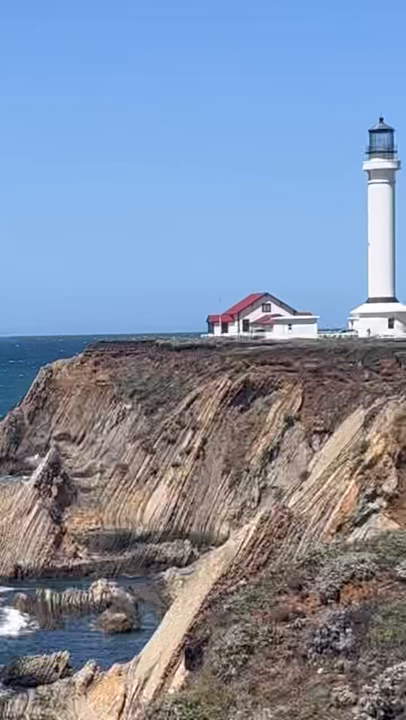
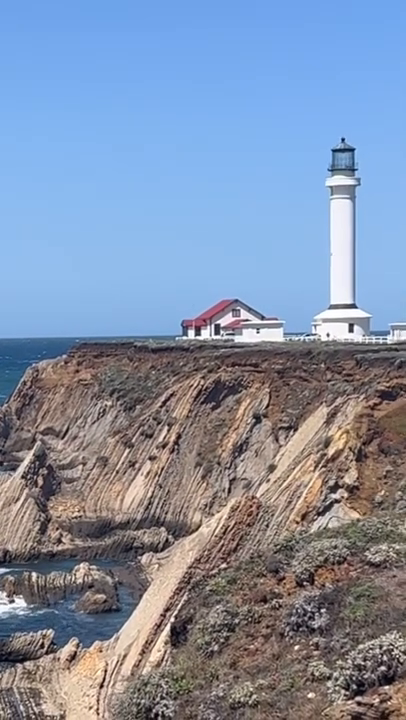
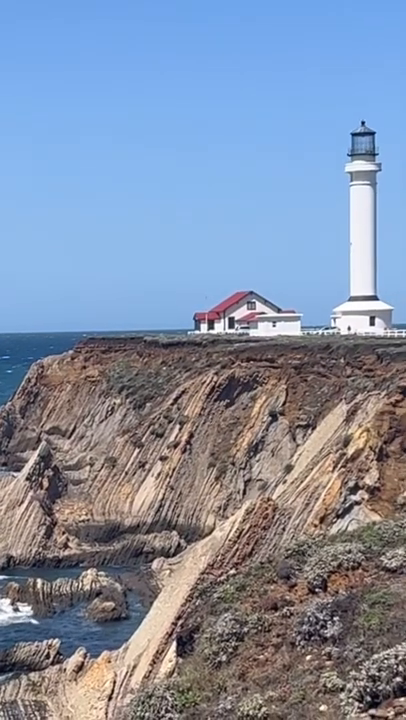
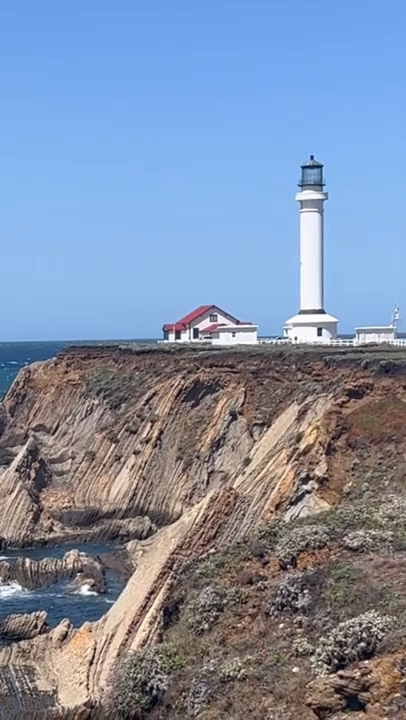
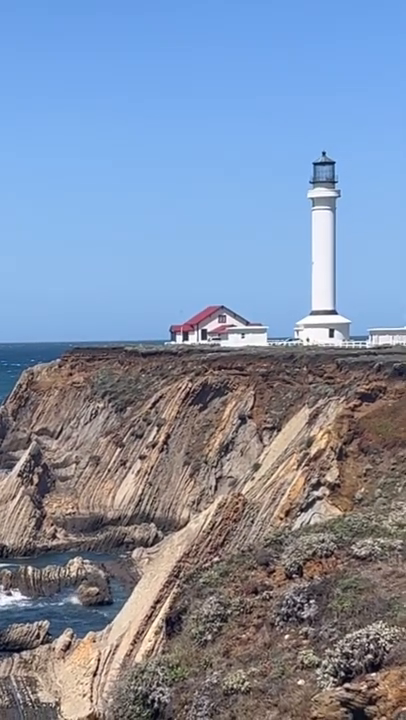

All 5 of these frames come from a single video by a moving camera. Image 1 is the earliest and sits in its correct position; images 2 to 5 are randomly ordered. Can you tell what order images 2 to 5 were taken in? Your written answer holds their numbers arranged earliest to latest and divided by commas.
3, 2, 5, 4
